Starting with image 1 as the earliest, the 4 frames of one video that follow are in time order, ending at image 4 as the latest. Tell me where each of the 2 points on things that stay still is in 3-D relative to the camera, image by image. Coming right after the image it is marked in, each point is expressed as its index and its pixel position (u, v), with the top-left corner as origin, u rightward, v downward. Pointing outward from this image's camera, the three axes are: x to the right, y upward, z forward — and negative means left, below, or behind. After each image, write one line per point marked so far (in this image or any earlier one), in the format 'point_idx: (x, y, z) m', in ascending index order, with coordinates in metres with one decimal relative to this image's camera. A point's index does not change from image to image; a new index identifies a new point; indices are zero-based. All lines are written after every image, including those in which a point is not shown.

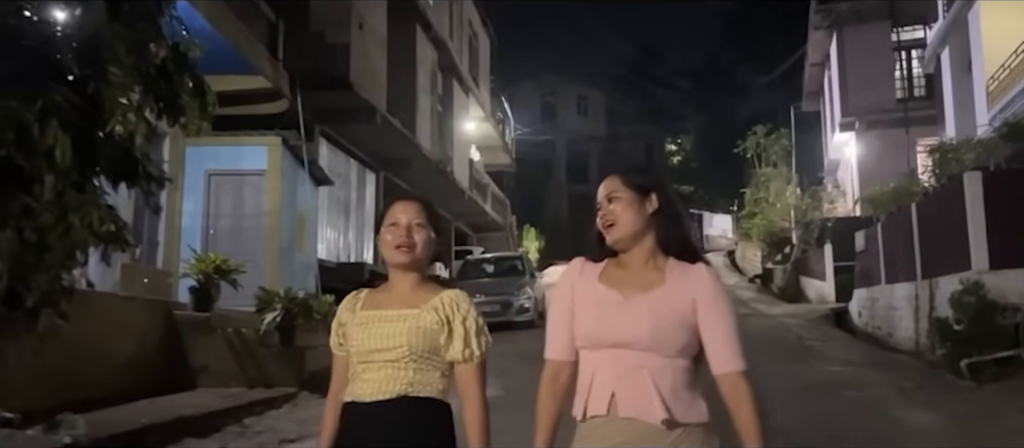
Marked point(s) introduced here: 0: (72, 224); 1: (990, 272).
0: (-2.1, 0.0, +4.3) m
1: (+5.6, -0.6, +10.6) m
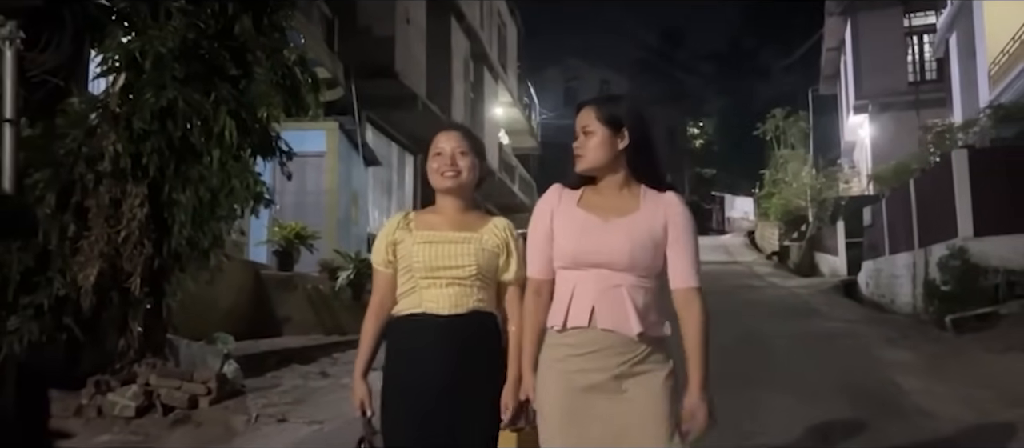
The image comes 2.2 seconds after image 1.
0: (-1.7, +0.2, +5.8) m
1: (+6.0, -0.2, +11.9) m
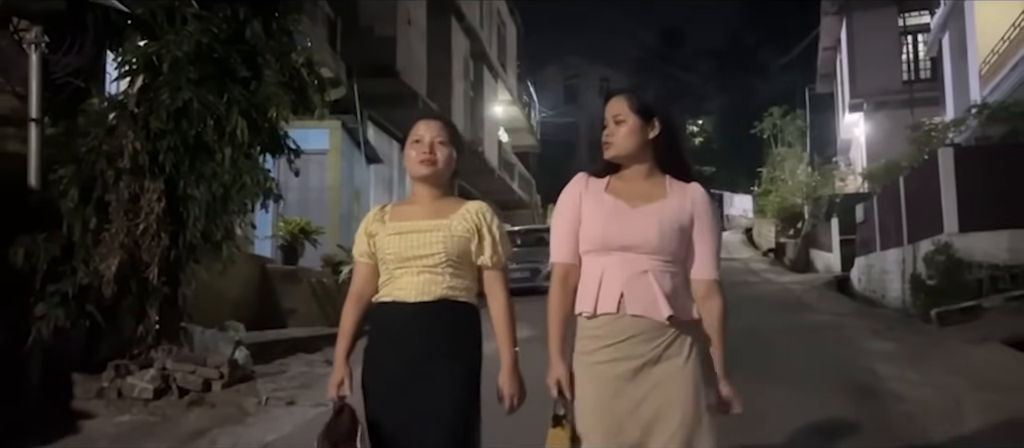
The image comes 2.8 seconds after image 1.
0: (-1.8, +0.3, +6.1) m
1: (+6.0, -0.1, +12.3) m
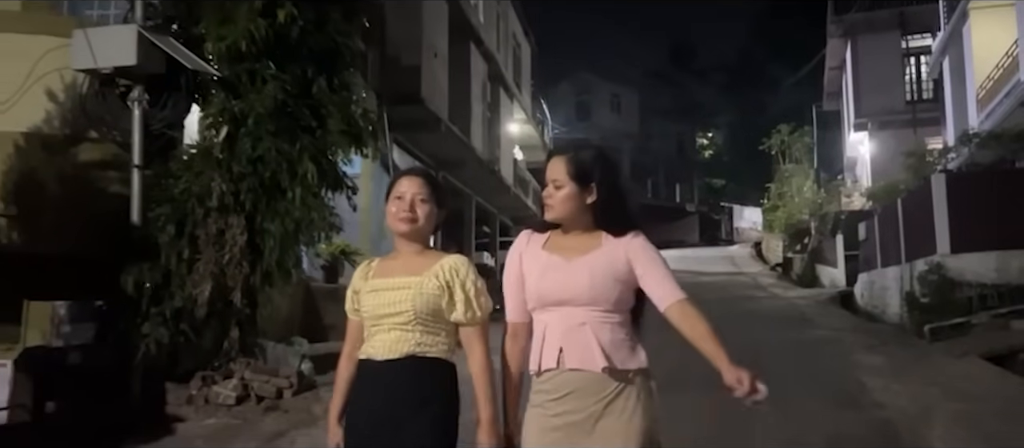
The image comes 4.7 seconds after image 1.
0: (-1.5, 0.0, +7.1) m
1: (+6.3, -0.5, +13.2) m
